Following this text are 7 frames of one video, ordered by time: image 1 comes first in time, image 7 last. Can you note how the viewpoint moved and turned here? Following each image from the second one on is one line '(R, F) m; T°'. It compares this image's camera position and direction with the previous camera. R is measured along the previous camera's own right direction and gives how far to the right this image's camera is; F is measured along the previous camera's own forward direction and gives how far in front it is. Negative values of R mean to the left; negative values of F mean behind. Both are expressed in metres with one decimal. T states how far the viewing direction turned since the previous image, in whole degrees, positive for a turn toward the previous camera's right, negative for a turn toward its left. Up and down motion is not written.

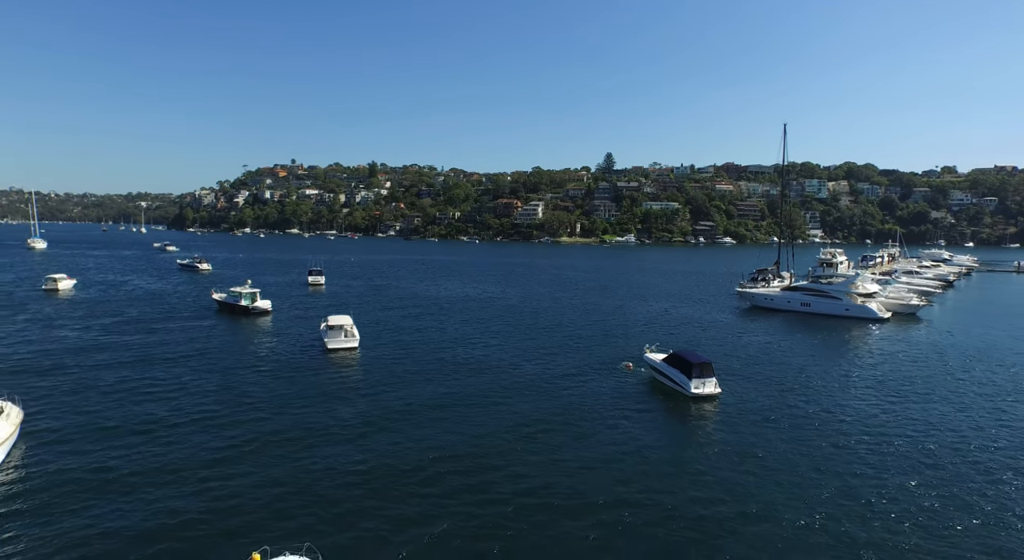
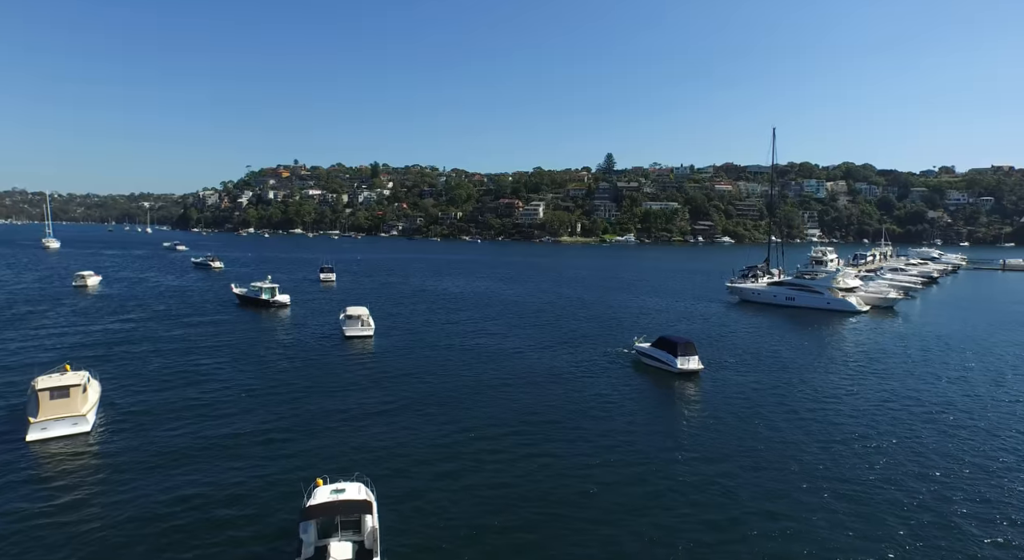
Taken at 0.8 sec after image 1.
(-0.2, -3.7) m; 0°
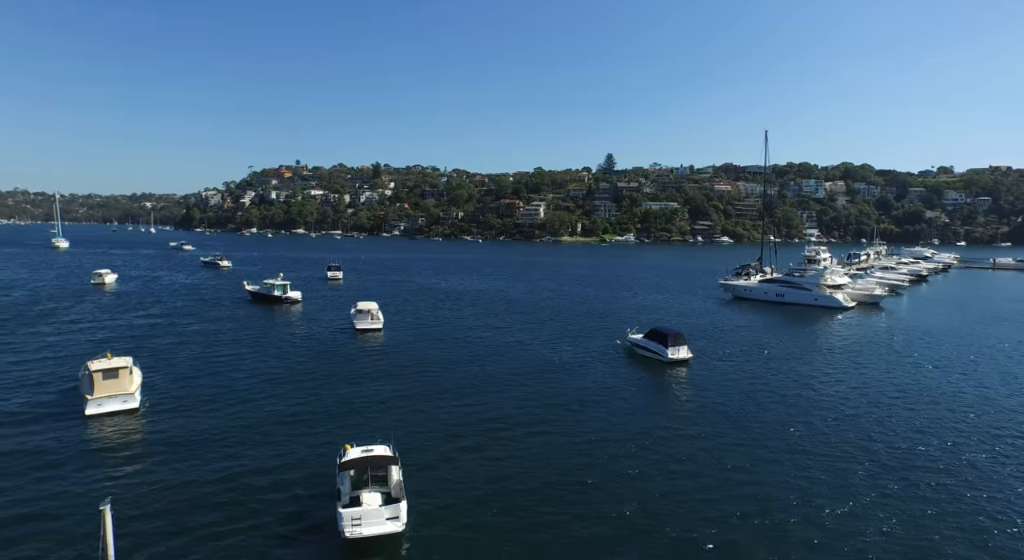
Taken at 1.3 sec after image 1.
(-0.1, -2.6) m; 0°
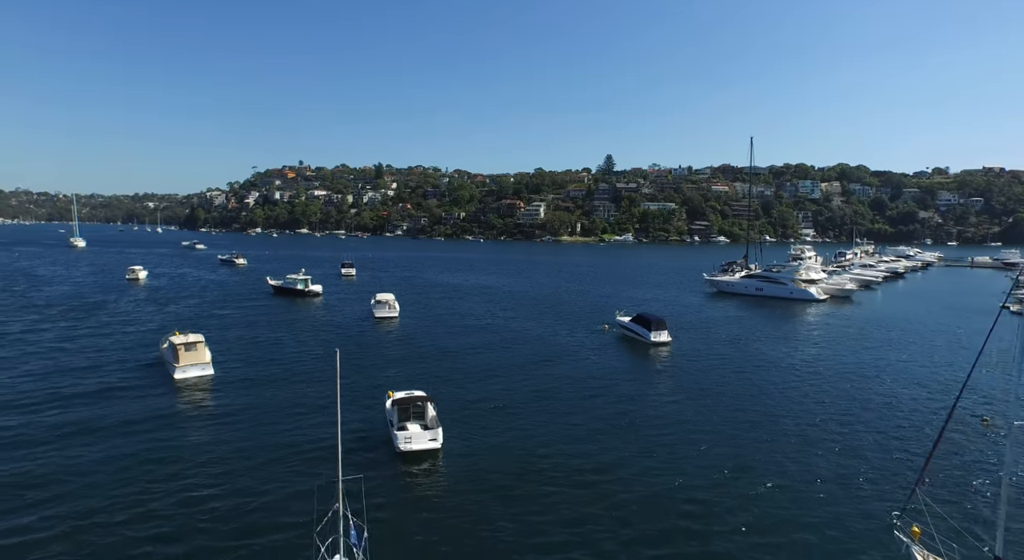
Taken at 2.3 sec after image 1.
(-0.2, -5.7) m; 0°
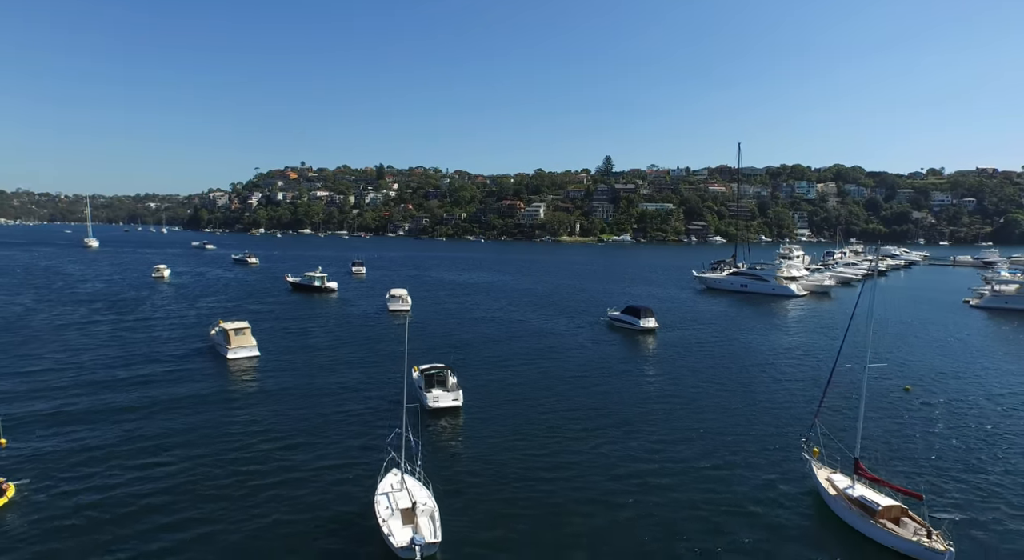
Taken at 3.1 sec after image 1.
(-0.3, -5.0) m; 0°
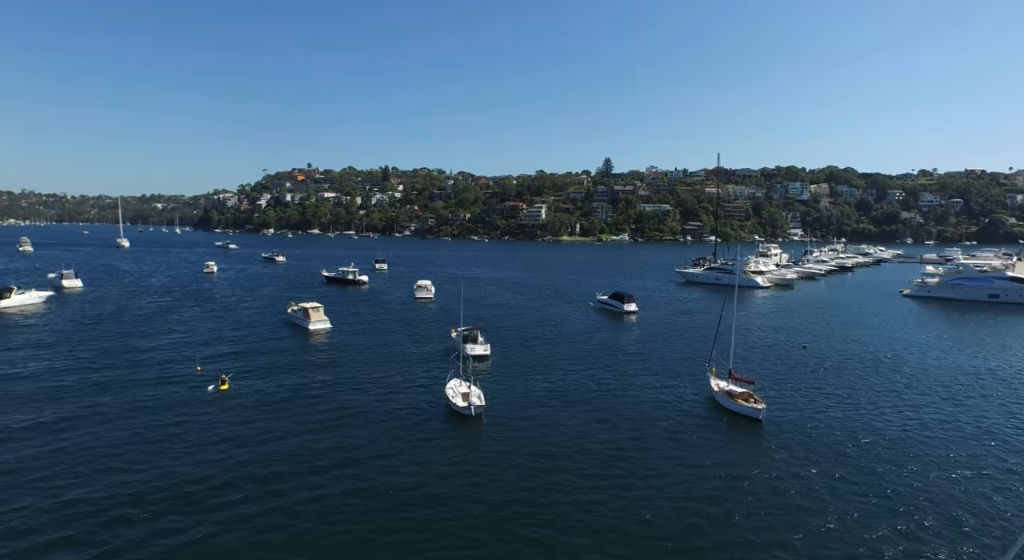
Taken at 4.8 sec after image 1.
(-0.6, -11.5) m; 0°
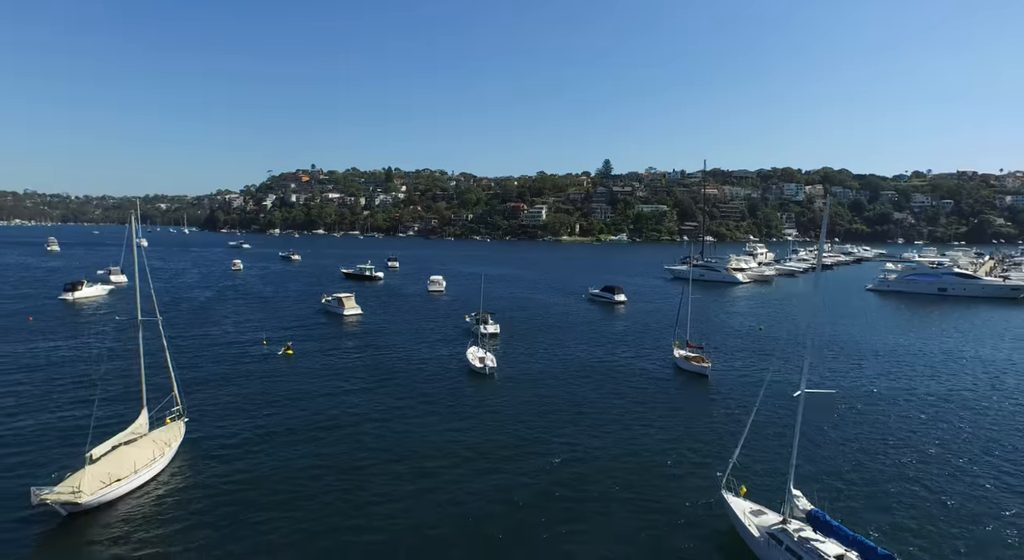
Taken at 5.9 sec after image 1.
(-0.4, -8.0) m; 0°
